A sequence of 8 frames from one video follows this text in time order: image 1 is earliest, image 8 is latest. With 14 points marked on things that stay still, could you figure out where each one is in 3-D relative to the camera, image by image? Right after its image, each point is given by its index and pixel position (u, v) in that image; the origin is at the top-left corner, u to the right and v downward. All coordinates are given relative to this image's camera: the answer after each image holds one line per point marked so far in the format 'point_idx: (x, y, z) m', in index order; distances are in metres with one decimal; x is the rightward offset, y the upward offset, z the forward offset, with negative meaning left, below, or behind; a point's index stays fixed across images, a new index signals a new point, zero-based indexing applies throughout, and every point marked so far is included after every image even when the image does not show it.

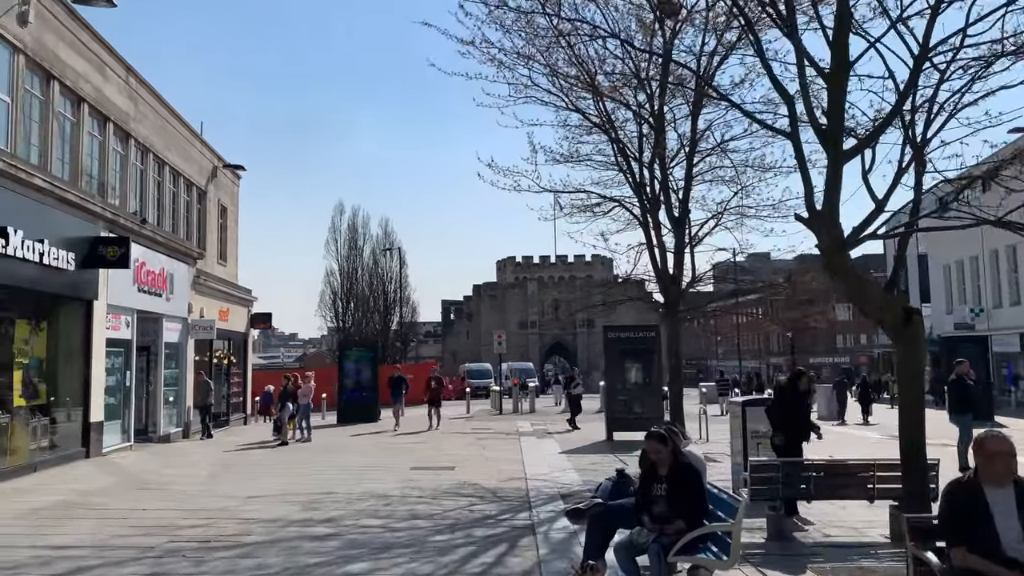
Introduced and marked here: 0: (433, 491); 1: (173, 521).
0: (-1.1, -2.8, +10.7) m
1: (-3.8, -2.6, +8.9) m
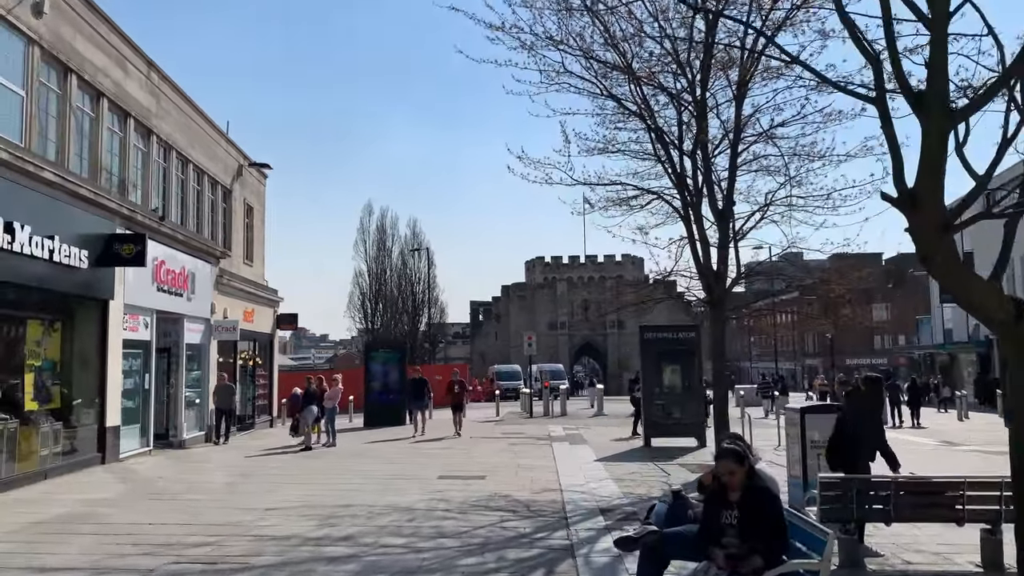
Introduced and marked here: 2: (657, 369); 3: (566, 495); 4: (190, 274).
0: (-0.6, -2.7, +9.9) m
1: (-3.4, -2.6, +8.2) m
2: (+3.2, -1.8, +17.6) m
3: (+0.7, -2.8, +10.6) m
4: (-7.4, +0.3, +18.3) m
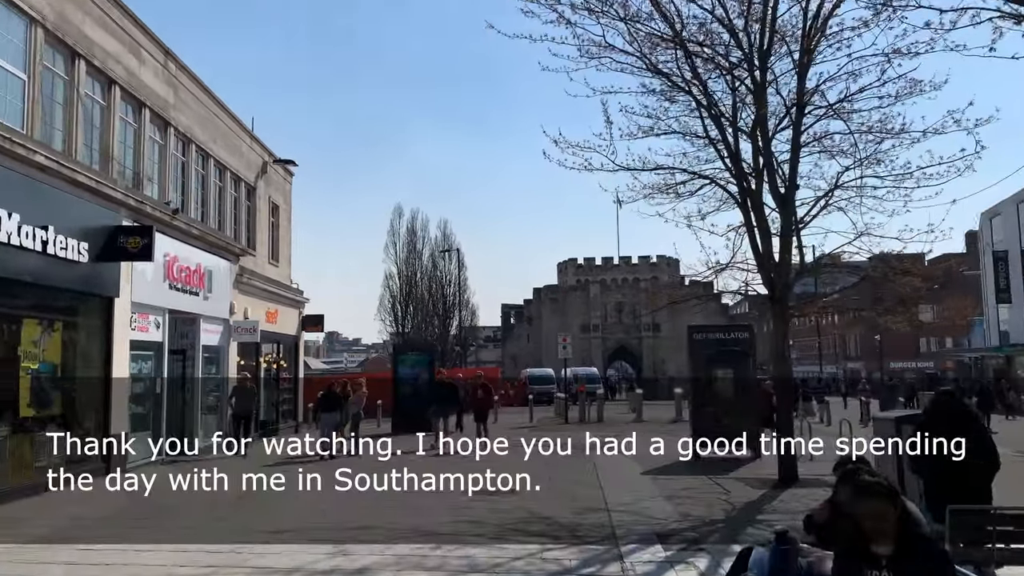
0: (-0.2, -2.6, +8.7) m
1: (-3.1, -2.5, +7.1) m
2: (+4.0, -1.7, +16.1) m
3: (+1.2, -2.7, +9.2) m
4: (-6.7, +0.4, +17.3) m
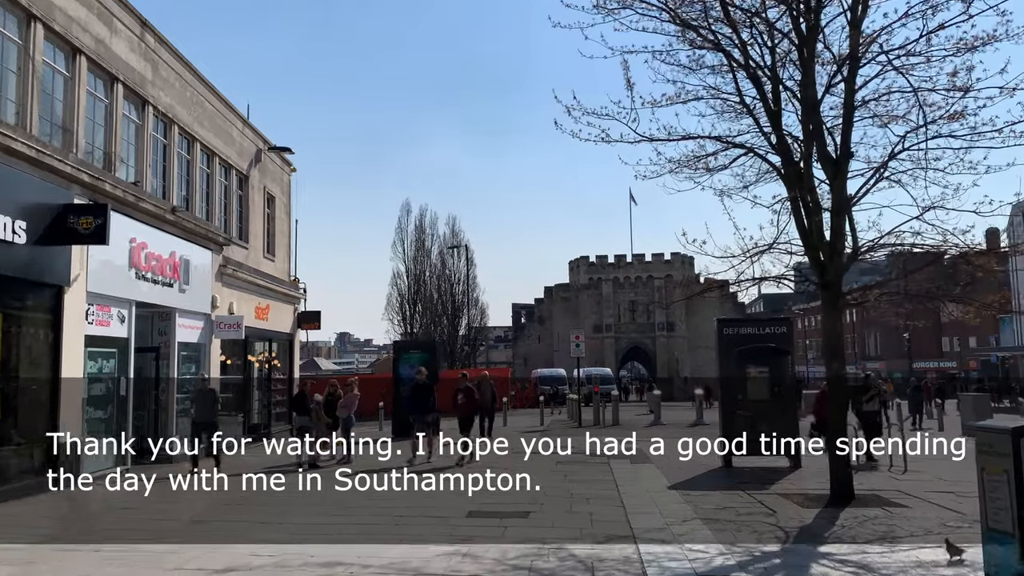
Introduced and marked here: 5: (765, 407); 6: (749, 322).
0: (-0.1, -2.4, +7.0) m
1: (-3.0, -2.3, +5.4) m
2: (+4.1, -1.5, +14.4) m
3: (+1.2, -2.4, +7.5) m
4: (-6.5, +0.5, +15.7) m
5: (+4.5, -2.1, +14.3) m
6: (+4.4, -0.6, +14.7) m
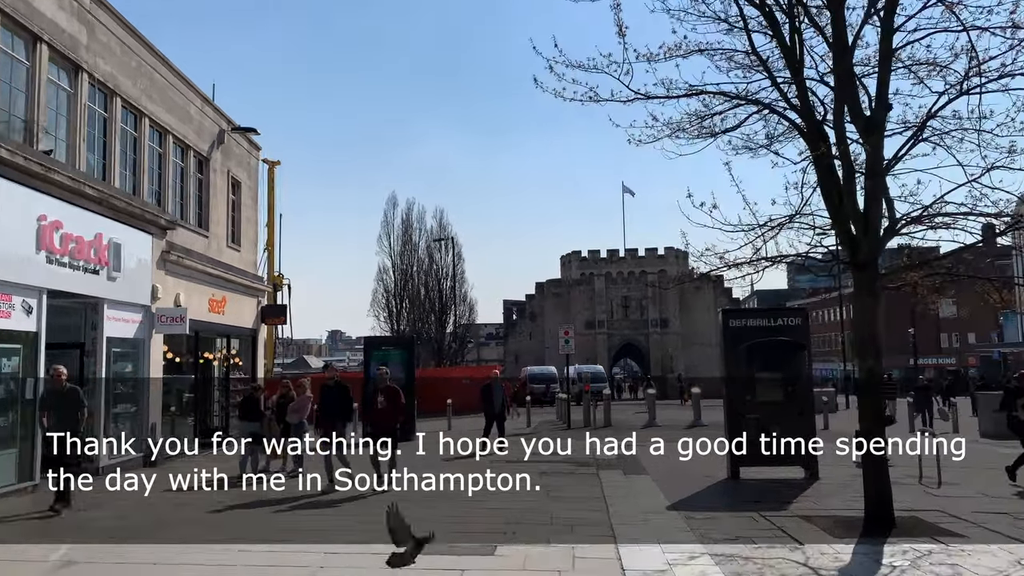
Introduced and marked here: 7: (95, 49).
0: (-0.5, -2.2, +5.1) m
1: (-3.4, -2.1, +3.5) m
2: (+3.7, -1.3, +12.5) m
3: (+0.9, -2.3, +5.6) m
4: (-6.9, +0.8, +13.7) m
5: (+4.1, -1.9, +12.4) m
6: (+4.0, -0.4, +12.9) m
7: (-8.7, +5.0, +16.5) m
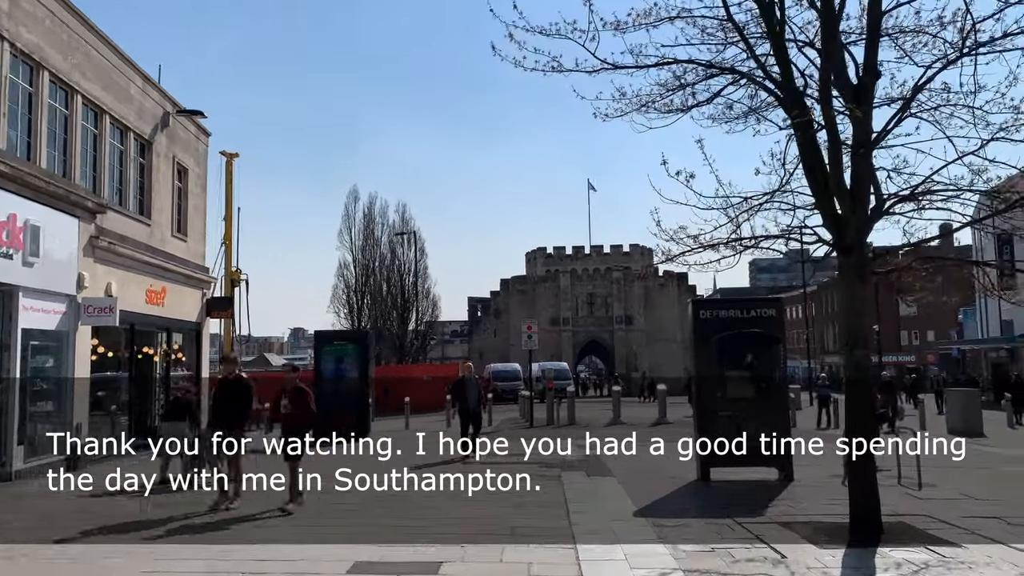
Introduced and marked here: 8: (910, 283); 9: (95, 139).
0: (-0.8, -2.1, +4.1) m
1: (-3.6, -2.0, +2.4) m
2: (+3.1, -1.1, +11.8) m
3: (+0.6, -2.1, +4.8) m
4: (-7.6, +1.0, +12.5) m
5: (+3.5, -1.8, +11.7) m
6: (+3.3, -0.2, +12.1) m
7: (-9.5, +5.2, +15.2) m
8: (+4.4, +0.1, +8.9) m
9: (-9.9, +3.5, +18.8) m
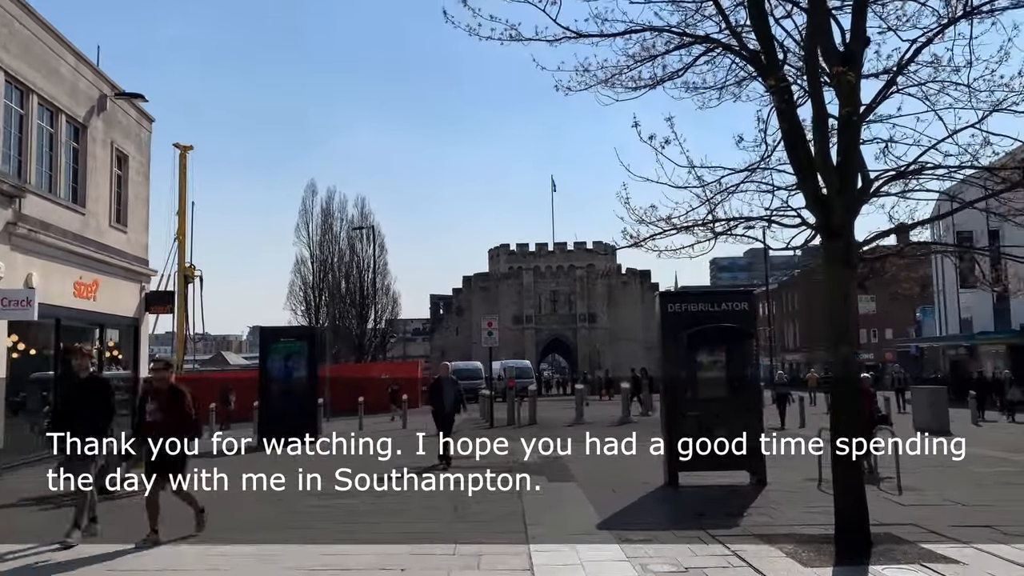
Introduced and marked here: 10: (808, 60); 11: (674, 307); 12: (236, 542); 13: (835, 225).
0: (-1.1, -2.0, +3.2) m
1: (-3.8, -1.8, +1.4) m
2: (+2.4, -1.0, +11.0) m
3: (+0.2, -2.0, +3.9) m
4: (-8.2, +1.1, +11.3) m
5: (+2.9, -1.6, +10.9) m
6: (+2.7, -0.1, +11.3) m
7: (-10.2, +5.4, +13.9) m
8: (+4.0, +0.2, +8.2) m
9: (-10.8, +3.7, +17.5) m
10: (+2.7, +2.1, +7.4) m
11: (+2.3, -0.3, +11.3) m
12: (-3.1, -2.7, +8.7) m
13: (+2.9, +0.6, +7.1) m
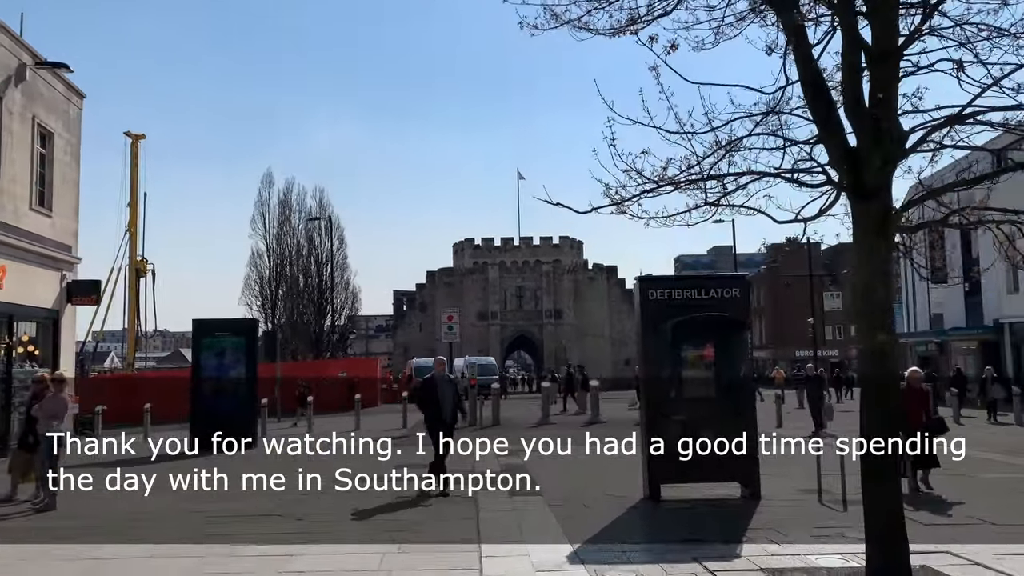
0: (-1.3, -1.8, +1.6) m
1: (-3.9, -1.7, -0.3) m
2: (+1.9, -0.8, +9.6) m
3: (0.0, -1.8, +2.4) m
4: (-8.8, +1.3, +9.4) m
5: (+2.4, -1.5, +9.5) m
6: (+2.2, +0.1, +9.9) m
7: (-10.9, +5.6, +11.9) m
8: (+3.6, +0.3, +6.8) m
9: (-11.5, +3.9, +15.4) m
10: (+2.4, +2.3, +5.9) m
11: (+1.8, -0.1, +9.8) m
12: (-3.5, -2.5, +7.0) m
13: (+2.5, +0.7, +5.7) m
